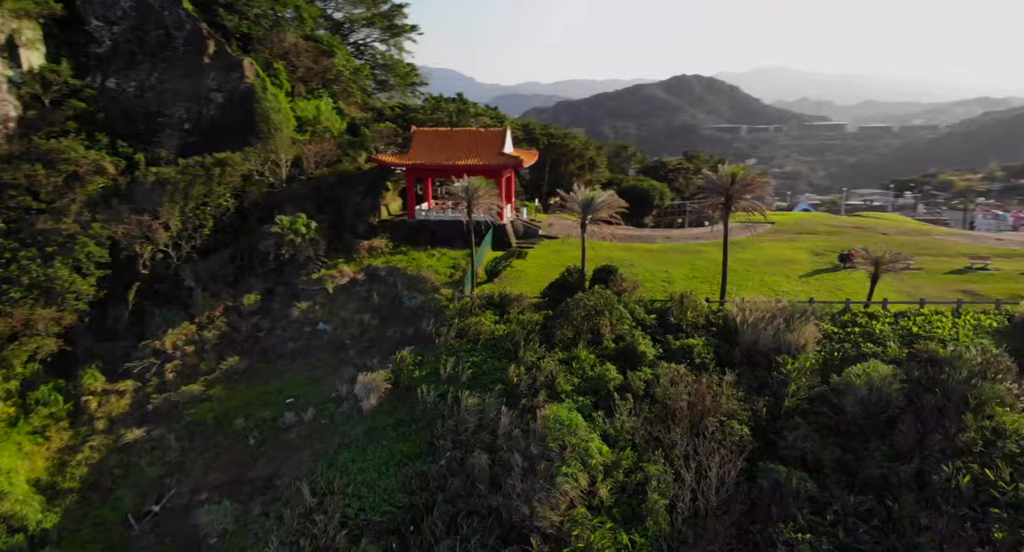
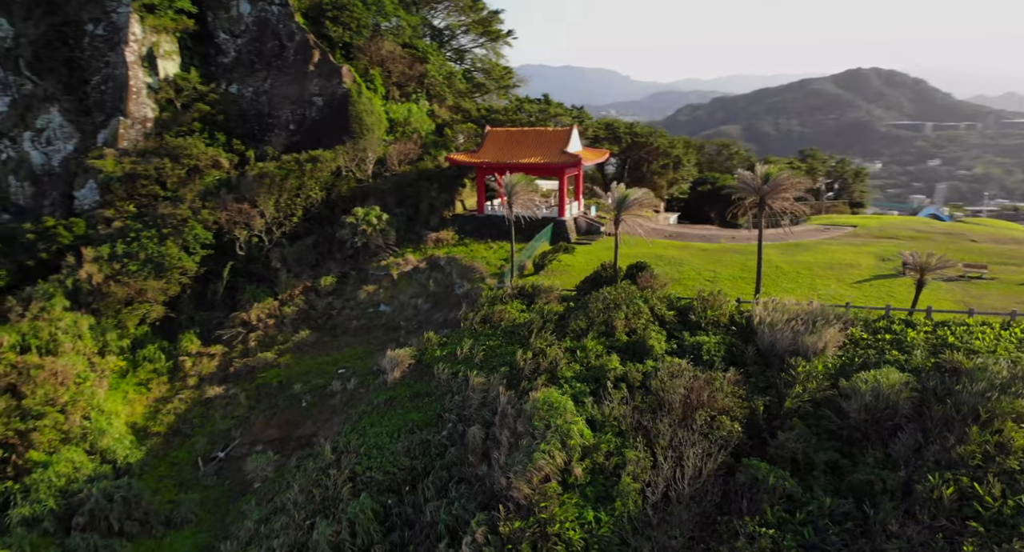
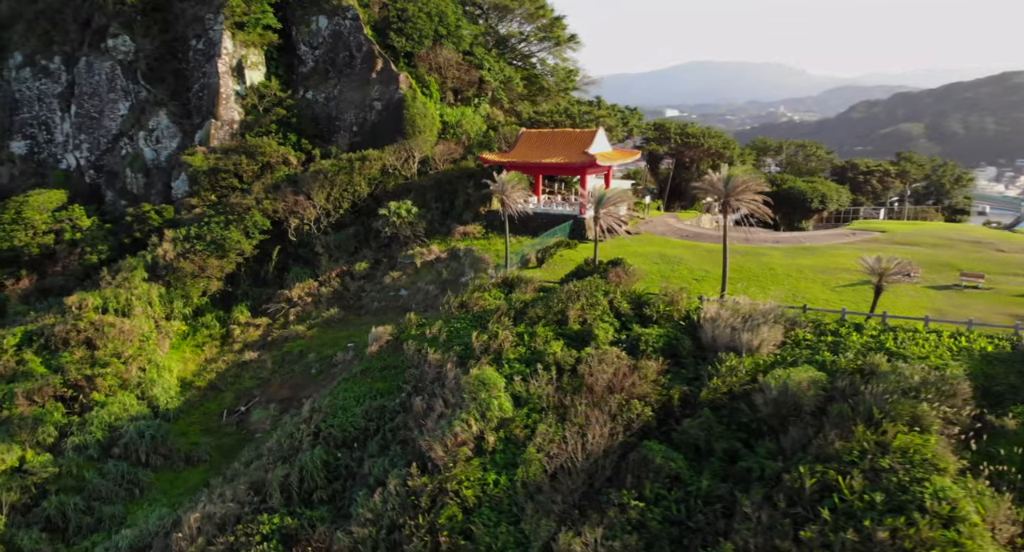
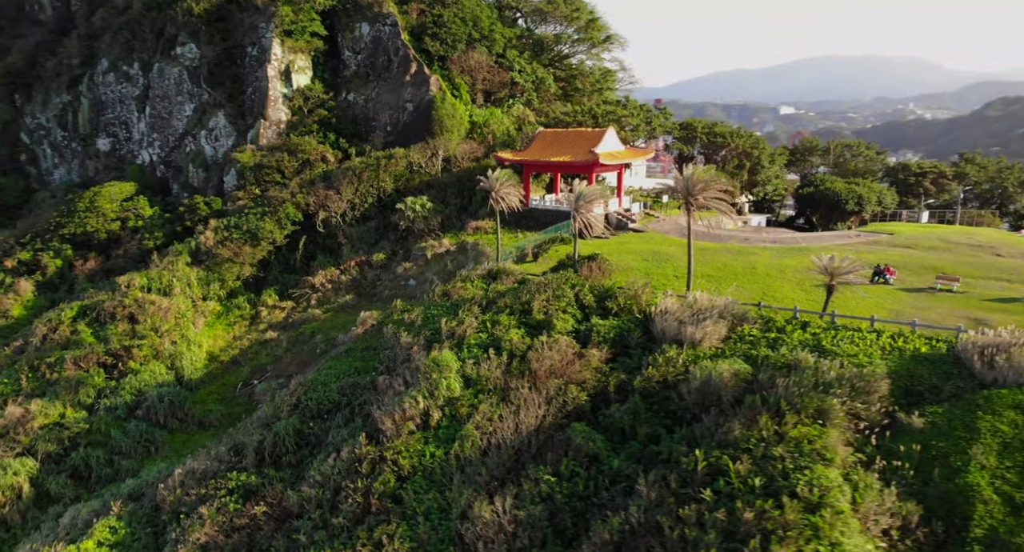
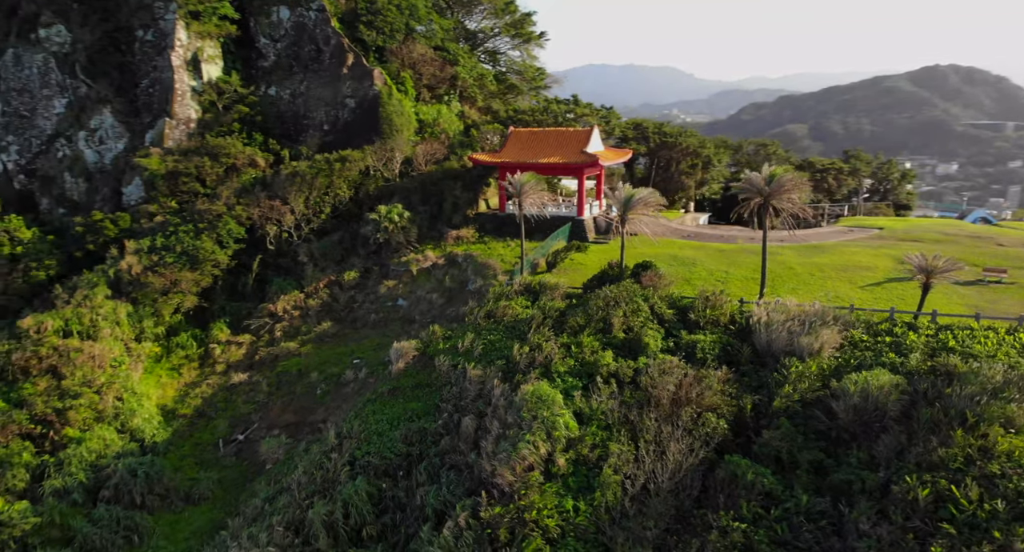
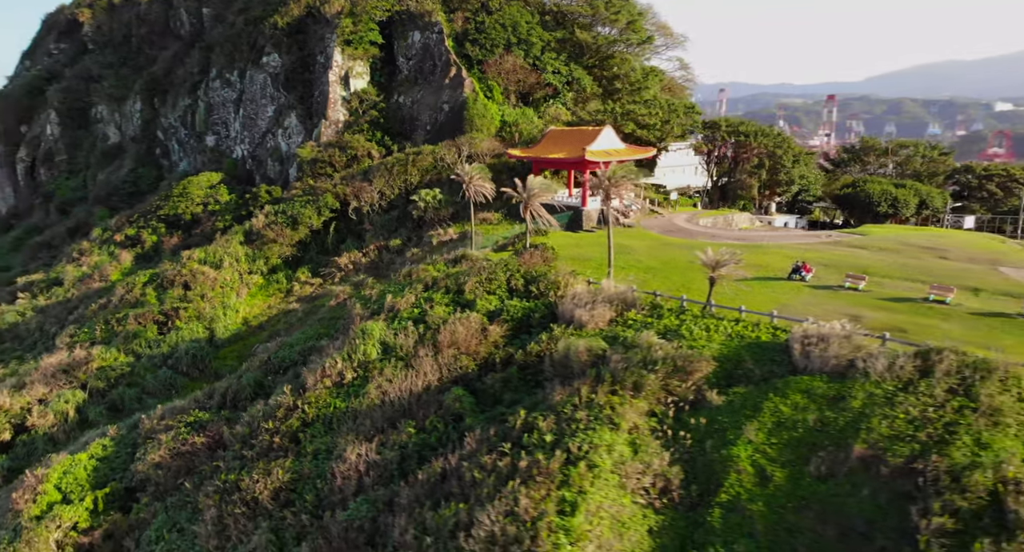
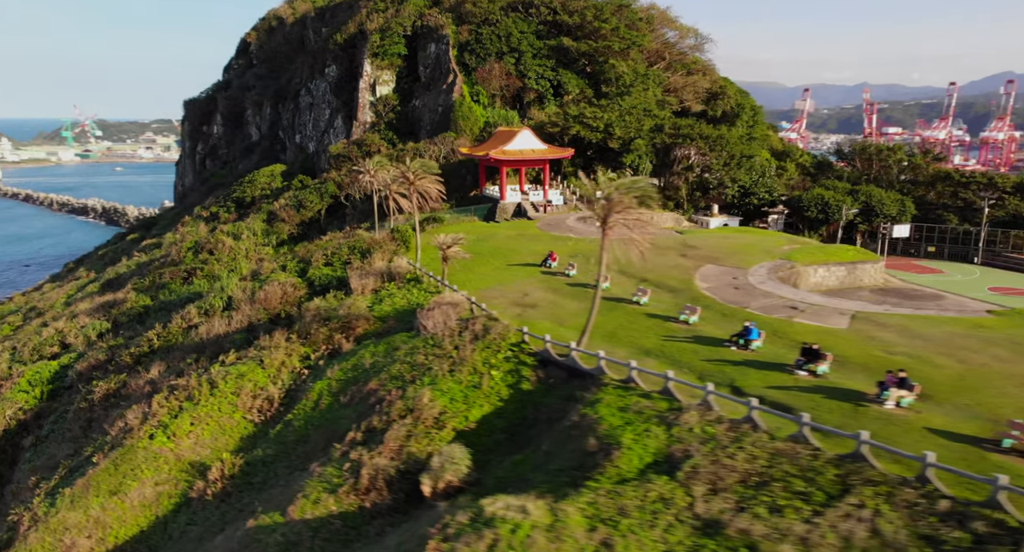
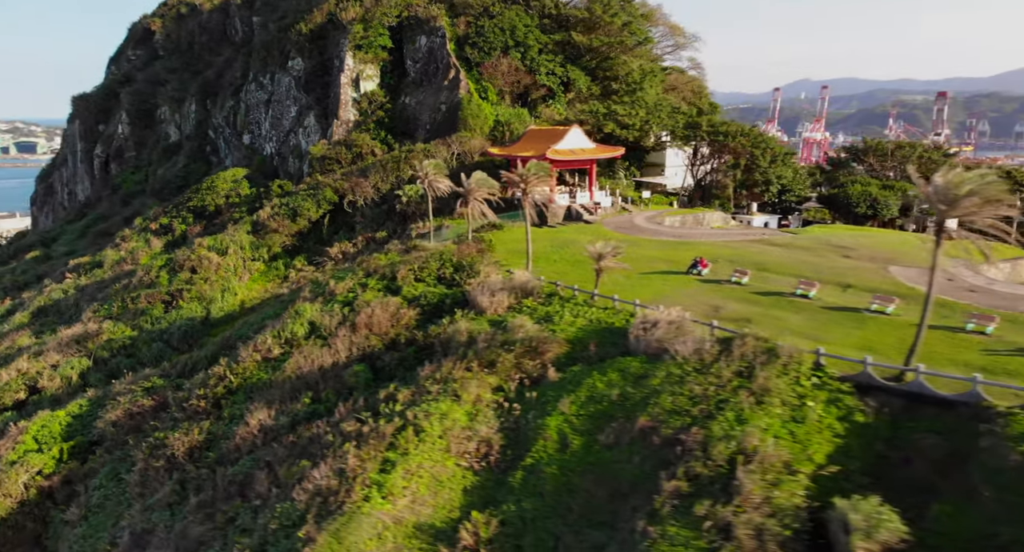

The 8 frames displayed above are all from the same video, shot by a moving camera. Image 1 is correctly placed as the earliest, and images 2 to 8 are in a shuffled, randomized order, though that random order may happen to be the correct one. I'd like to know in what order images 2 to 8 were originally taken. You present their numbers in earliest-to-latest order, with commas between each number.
2, 5, 3, 4, 6, 8, 7
